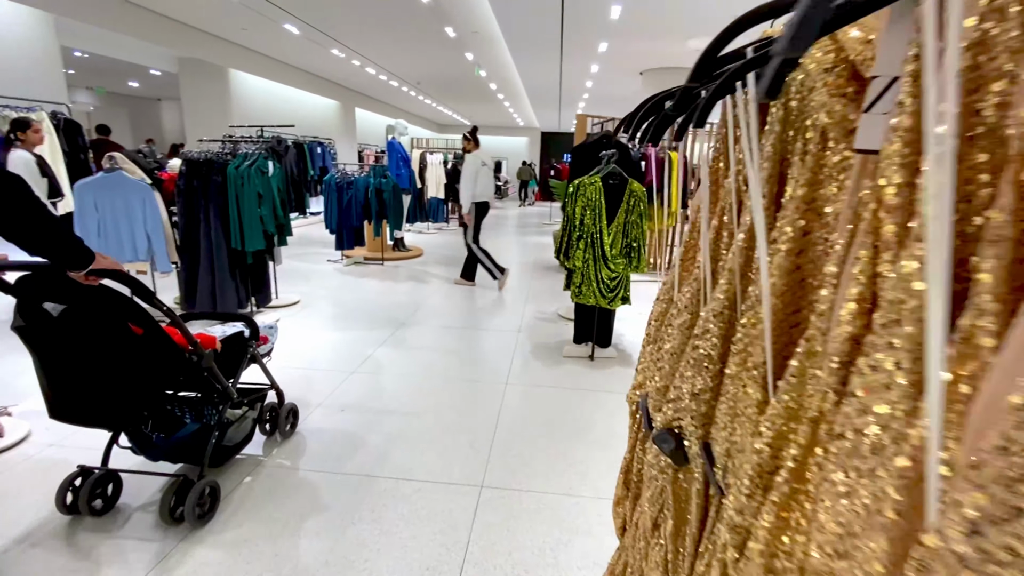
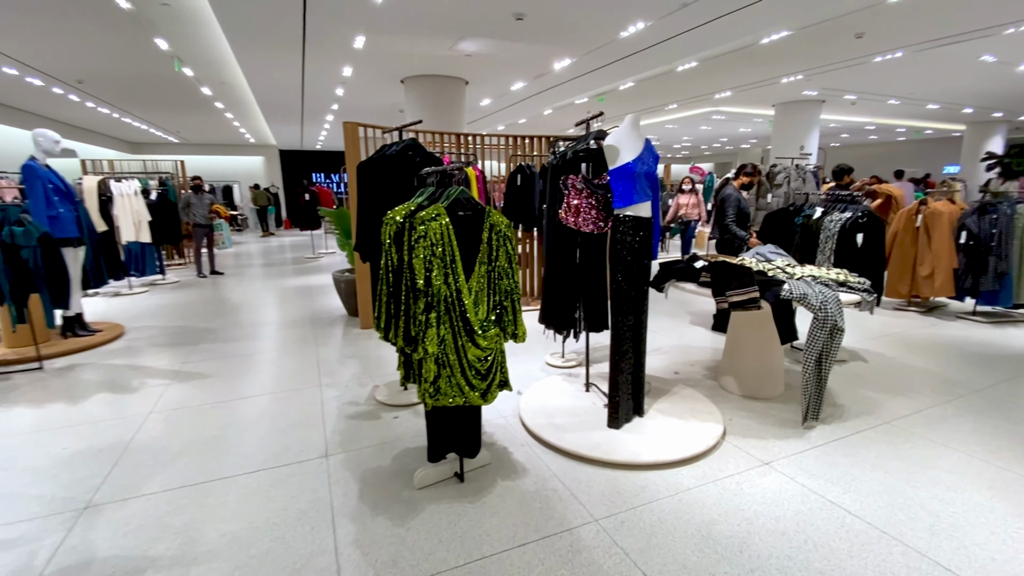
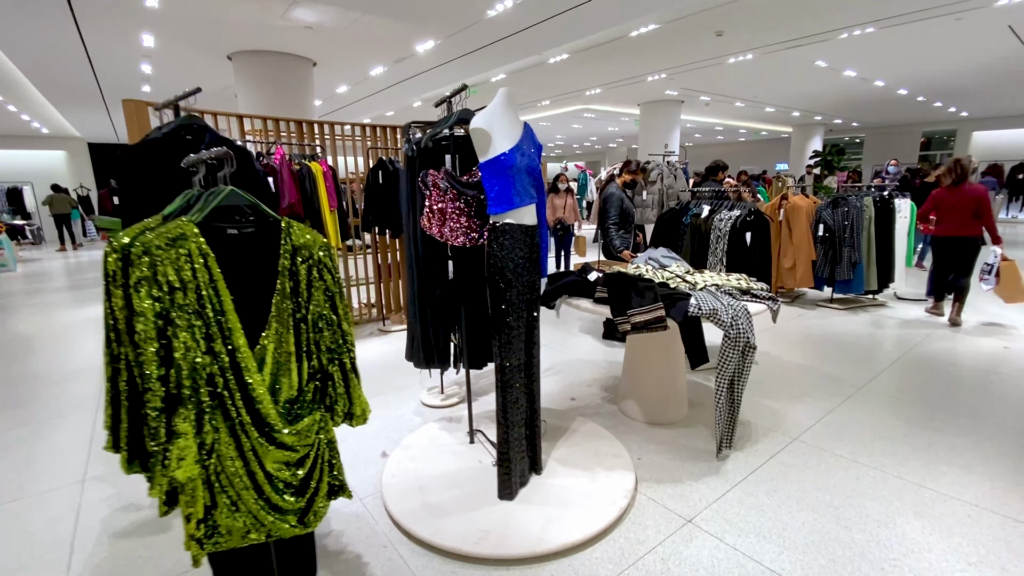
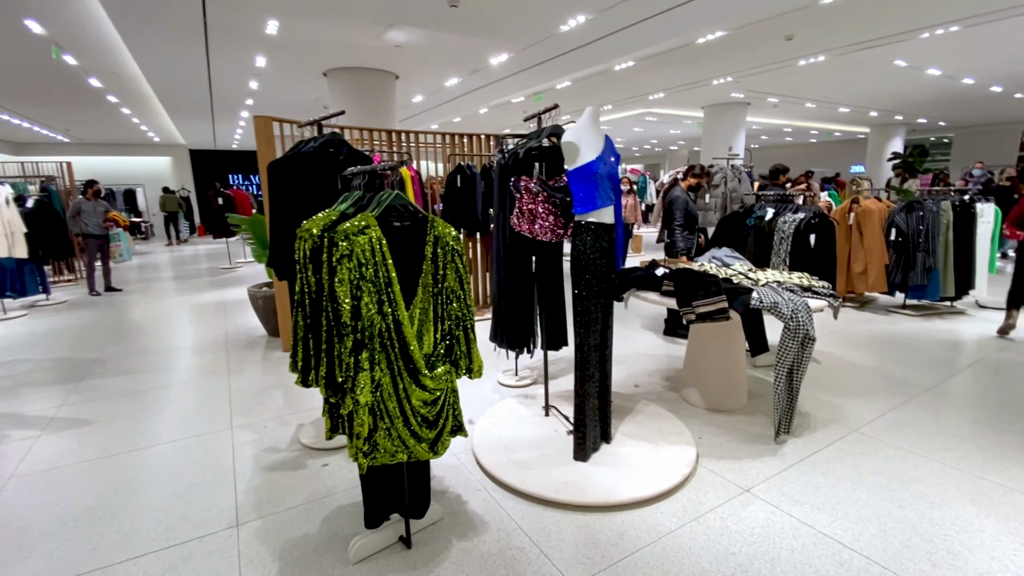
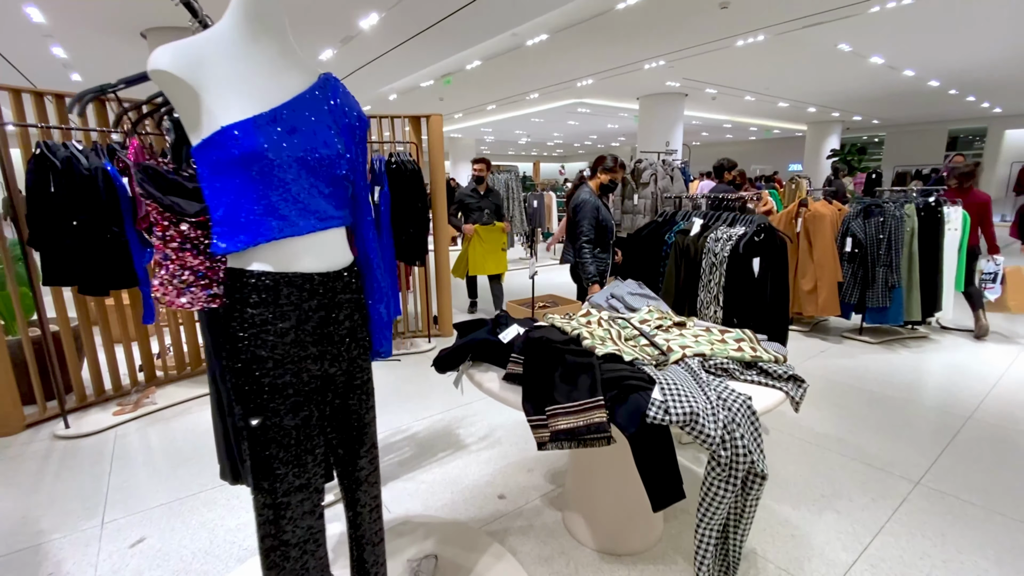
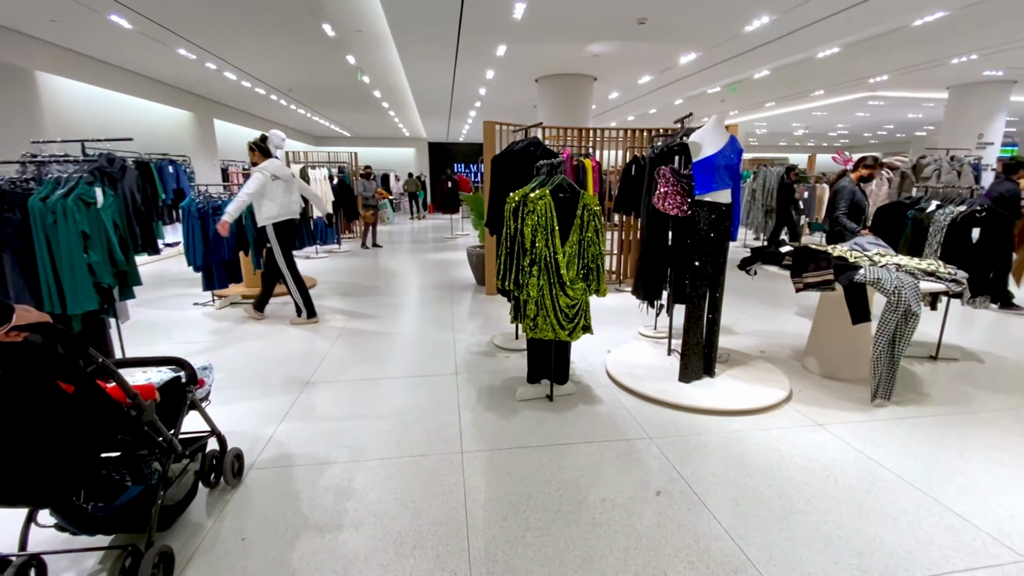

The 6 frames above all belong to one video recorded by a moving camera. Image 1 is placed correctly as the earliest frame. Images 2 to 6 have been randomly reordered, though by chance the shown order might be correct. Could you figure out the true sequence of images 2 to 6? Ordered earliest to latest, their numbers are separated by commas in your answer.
6, 2, 4, 3, 5
